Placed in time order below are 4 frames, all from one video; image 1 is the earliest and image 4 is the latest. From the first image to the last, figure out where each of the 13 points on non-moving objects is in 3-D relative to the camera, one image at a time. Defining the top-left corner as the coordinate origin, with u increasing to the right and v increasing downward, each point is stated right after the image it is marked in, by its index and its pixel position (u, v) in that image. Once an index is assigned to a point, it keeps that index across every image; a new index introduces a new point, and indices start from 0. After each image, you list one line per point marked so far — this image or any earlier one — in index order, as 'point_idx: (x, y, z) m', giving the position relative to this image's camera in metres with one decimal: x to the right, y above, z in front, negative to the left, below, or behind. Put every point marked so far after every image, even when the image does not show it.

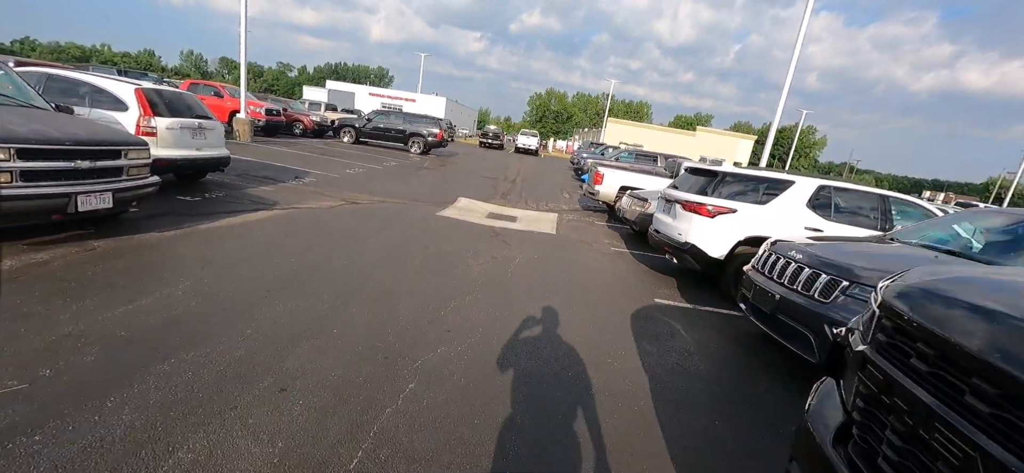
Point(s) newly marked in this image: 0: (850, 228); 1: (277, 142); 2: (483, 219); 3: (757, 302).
0: (+4.4, +0.1, +5.4) m
1: (-9.6, +3.8, +16.9) m
2: (-0.7, +0.4, +9.5) m
3: (+2.2, -0.6, +3.7) m
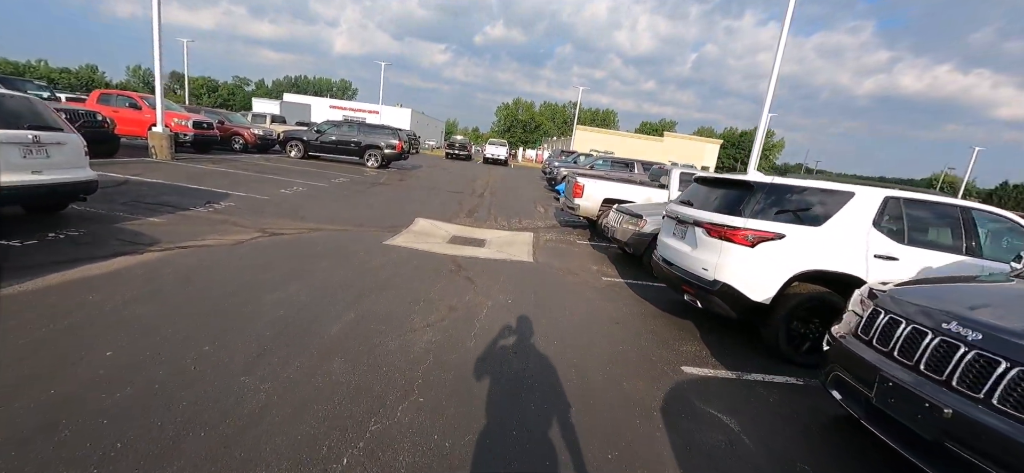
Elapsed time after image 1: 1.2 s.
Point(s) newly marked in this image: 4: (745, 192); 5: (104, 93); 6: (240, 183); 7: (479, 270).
0: (+4.0, -0.2, +4.0) m
1: (-10.8, +2.7, +14.7) m
2: (-1.3, -0.1, +7.8) m
3: (+2.0, -0.9, +2.2) m
4: (+2.4, +0.5, +4.3) m
5: (-14.2, +5.0, +14.5) m
6: (-7.1, +1.4, +10.8) m
7: (-0.5, -0.5, +6.3) m
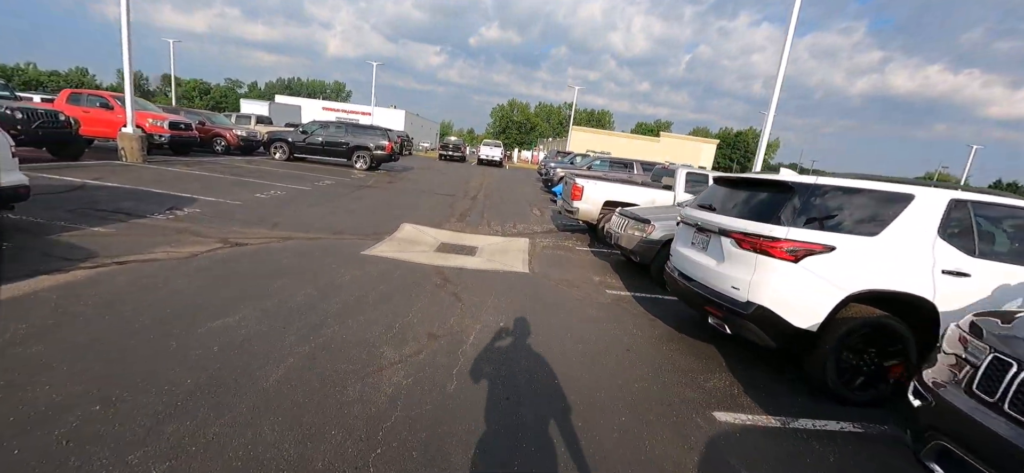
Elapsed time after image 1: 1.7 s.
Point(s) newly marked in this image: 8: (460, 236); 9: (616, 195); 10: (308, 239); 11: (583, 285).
0: (+4.0, -0.2, +3.3) m
1: (-11.0, +2.5, +13.9) m
2: (-1.4, -0.3, +7.1) m
3: (+2.0, -1.0, +1.5) m
4: (+2.3, +0.4, +3.6) m
5: (-14.4, +4.7, +13.6) m
6: (-7.2, +1.2, +10.0) m
7: (-0.6, -0.6, +5.6) m
8: (-1.1, 0.0, +8.5) m
9: (+2.2, +0.9, +8.9) m
10: (-3.3, 0.0, +6.7) m
11: (+1.0, -0.7, +6.1) m
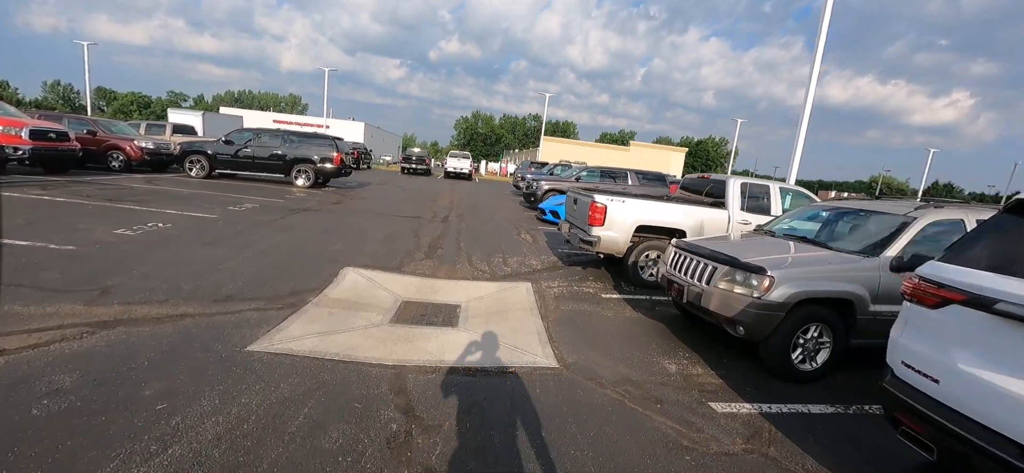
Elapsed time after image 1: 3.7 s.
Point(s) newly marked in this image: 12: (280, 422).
0: (+4.3, -0.6, +0.9) m
1: (-11.5, +1.3, +10.3) m
2: (-1.3, -0.9, +4.2) m
3: (+2.5, -1.4, -1.1) m
4: (+2.6, -0.1, +1.0) m
5: (-14.9, +3.5, +9.8) m
6: (-7.4, +0.3, +6.7) m
7: (-0.4, -1.2, +2.8) m
8: (-1.1, -0.7, +5.7) m
9: (+2.1, +0.3, +6.3) m
10: (-3.2, -0.8, +3.7) m
11: (+1.2, -1.2, +3.4) m
12: (-1.4, -1.1, +2.5) m
